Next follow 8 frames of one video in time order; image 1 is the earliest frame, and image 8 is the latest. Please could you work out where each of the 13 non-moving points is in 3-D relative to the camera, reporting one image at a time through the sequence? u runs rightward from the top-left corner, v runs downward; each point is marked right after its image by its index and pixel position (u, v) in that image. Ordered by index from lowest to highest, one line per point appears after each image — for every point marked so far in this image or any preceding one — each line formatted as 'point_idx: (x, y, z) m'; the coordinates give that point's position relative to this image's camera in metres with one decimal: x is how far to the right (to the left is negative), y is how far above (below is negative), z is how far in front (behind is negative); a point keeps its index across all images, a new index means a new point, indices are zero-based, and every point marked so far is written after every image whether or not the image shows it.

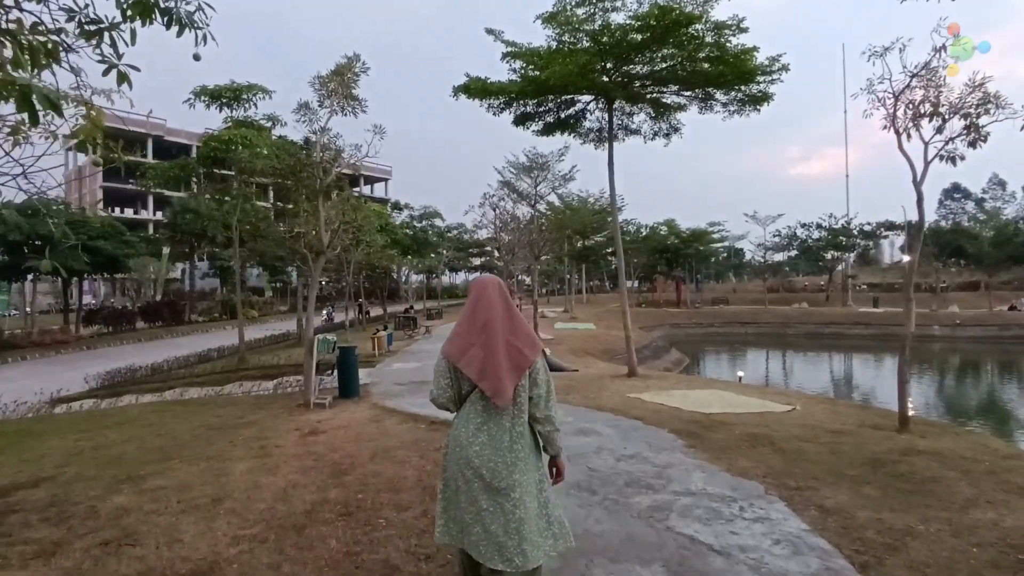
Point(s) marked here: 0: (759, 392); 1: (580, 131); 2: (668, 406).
0: (+4.8, -2.0, +11.0) m
1: (+1.7, +3.8, +13.8) m
2: (+2.4, -1.8, +8.6) m
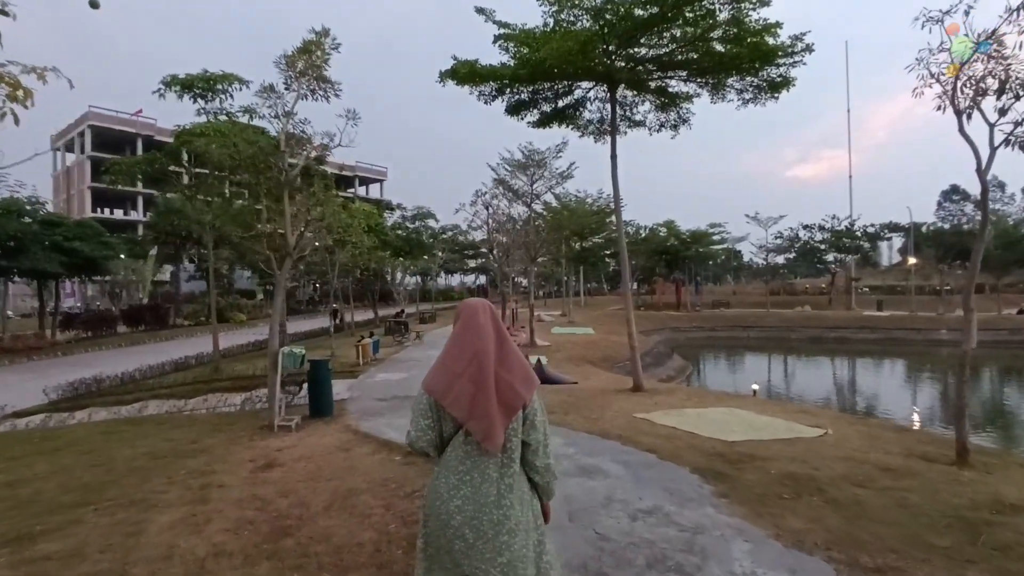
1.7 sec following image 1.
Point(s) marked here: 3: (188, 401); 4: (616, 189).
0: (+4.7, -2.1, +9.9) m
1: (+1.5, +3.7, +12.7) m
2: (+2.3, -1.9, +7.4) m
3: (-7.0, -2.4, +12.0) m
4: (+2.2, +2.1, +11.7) m
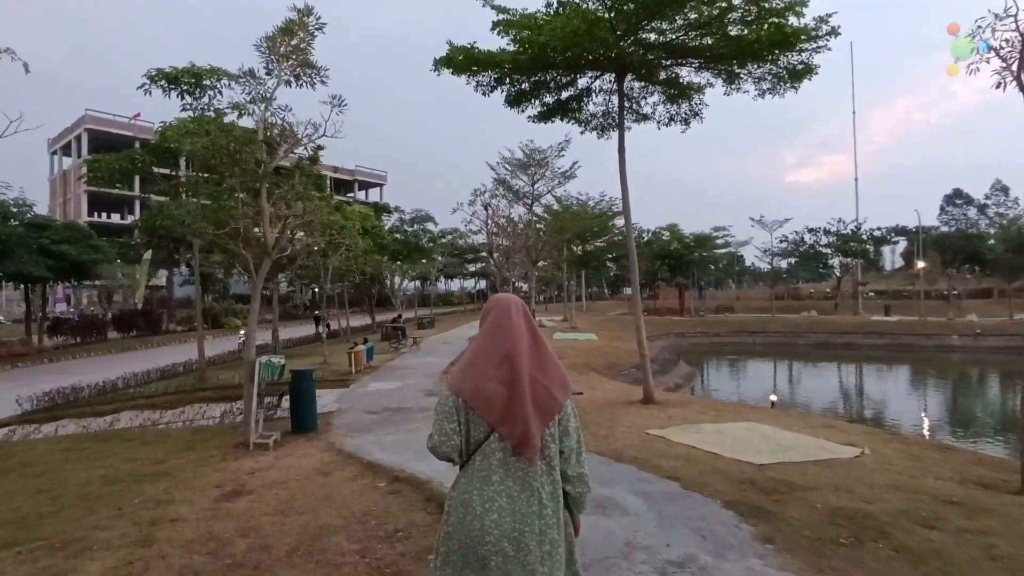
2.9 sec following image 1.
0: (+4.7, -2.2, +9.1) m
1: (+1.5, +3.6, +11.9) m
2: (+2.3, -2.0, +6.6) m
3: (-7.0, -2.5, +11.2) m
4: (+2.2, +2.0, +10.9) m
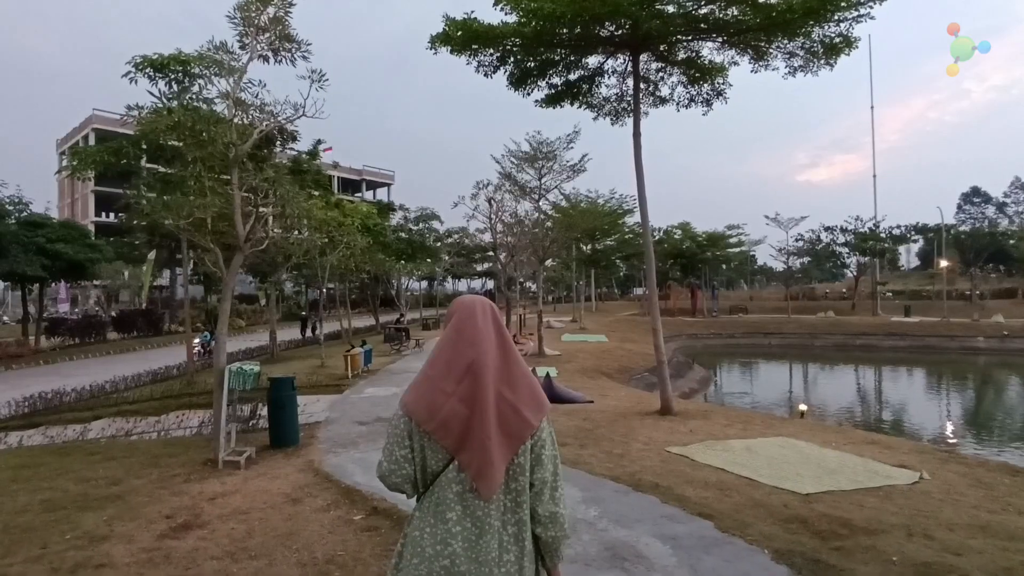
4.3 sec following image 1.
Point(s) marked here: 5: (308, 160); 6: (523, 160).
0: (+4.8, -2.2, +8.1) m
1: (+1.6, +3.7, +11.0) m
2: (+2.3, -1.9, +5.7) m
3: (-6.9, -2.5, +10.4) m
4: (+2.3, +2.1, +10.0) m
5: (-6.8, +4.2, +18.6) m
6: (+0.4, +4.2, +18.3) m
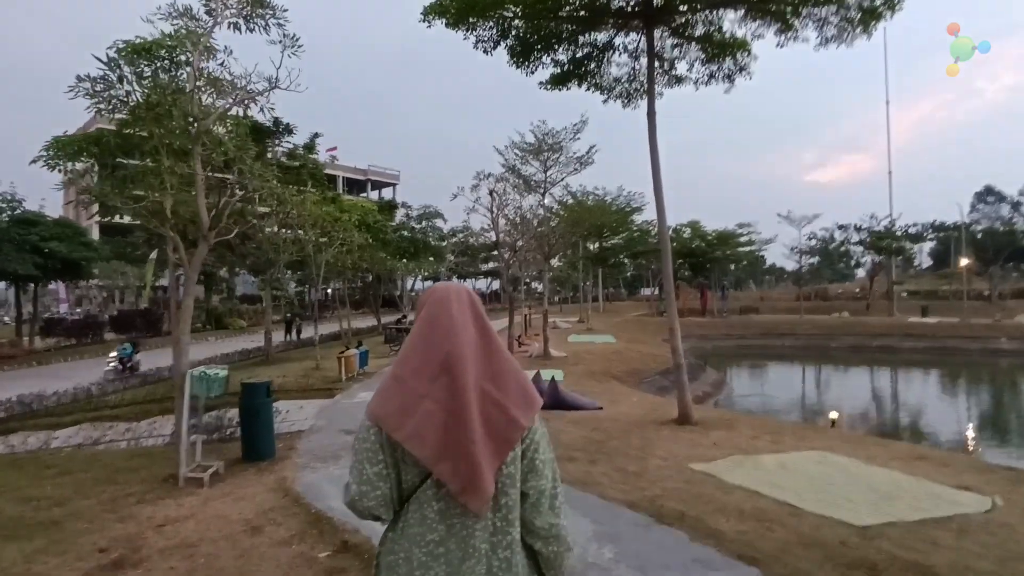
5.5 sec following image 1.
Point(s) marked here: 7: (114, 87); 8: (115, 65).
0: (+4.8, -2.1, +7.1) m
1: (+1.6, +3.7, +10.1) m
2: (+2.3, -1.9, +4.8) m
3: (-6.8, -2.4, +9.6) m
4: (+2.3, +2.1, +9.1) m
5: (-6.6, +4.3, +17.8) m
6: (+0.5, +4.2, +17.4) m
7: (-4.4, +2.2, +6.2) m
8: (-4.4, +2.5, +6.4) m
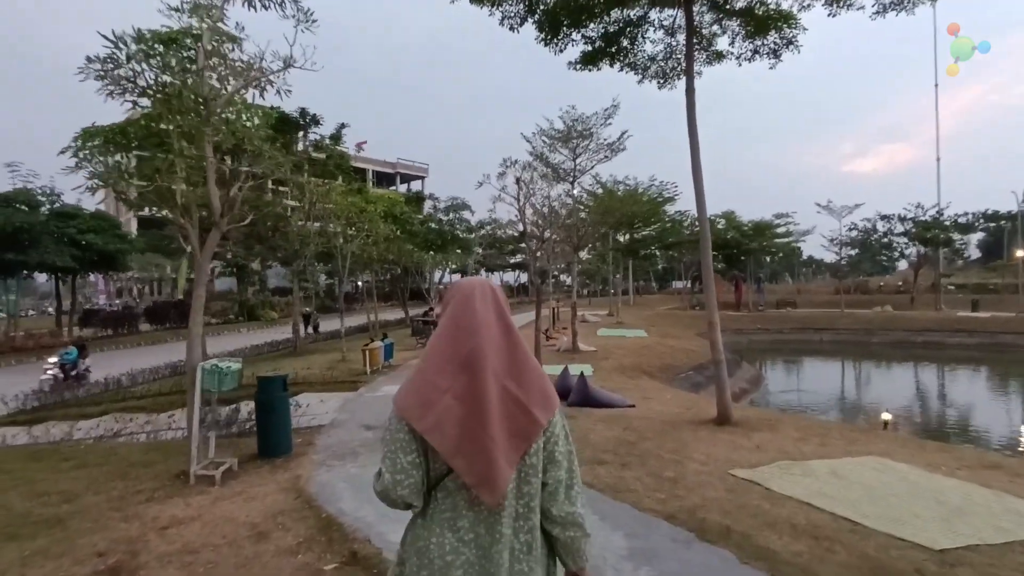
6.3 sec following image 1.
0: (+5.1, -2.0, +6.5) m
1: (+2.1, +3.9, +9.5) m
2: (+2.5, -1.8, +4.2) m
3: (-6.4, -2.2, +9.5) m
4: (+2.8, +2.3, +8.5) m
5: (-5.8, +4.5, +17.7) m
6: (+1.3, +4.5, +16.9) m
7: (-4.1, +2.3, +5.9) m
8: (-4.1, +2.6, +6.1) m
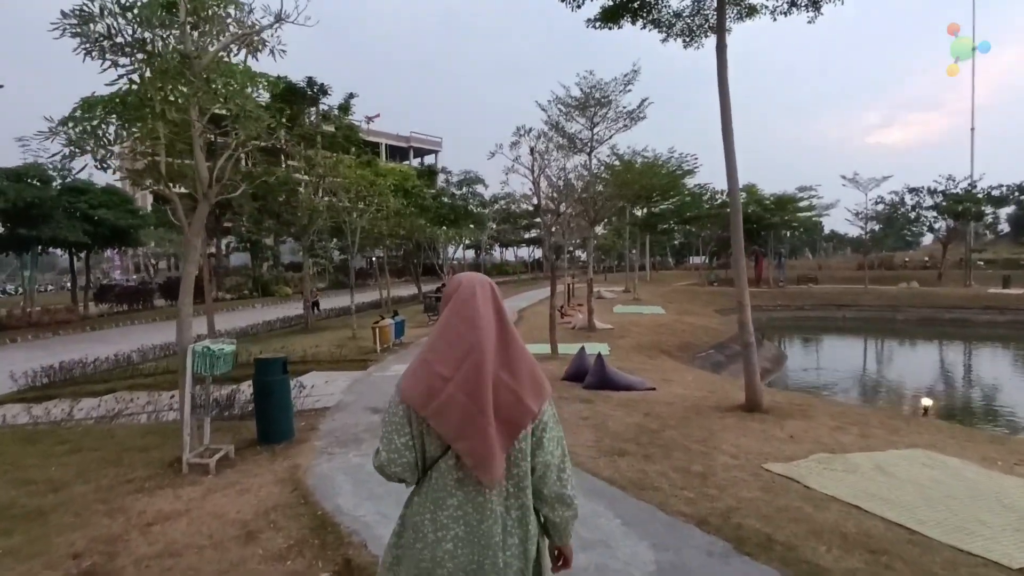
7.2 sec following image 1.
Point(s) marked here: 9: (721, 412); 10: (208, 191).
0: (+5.2, -1.7, +5.9) m
1: (+2.3, +4.3, +8.8) m
2: (+2.6, -1.6, +3.7) m
3: (-6.2, -1.8, +9.3) m
4: (+3.0, +2.6, +7.8) m
5: (-5.3, +5.3, +17.1) m
6: (+1.7, +5.2, +16.1) m
7: (-4.0, +2.6, +5.4) m
8: (-4.0, +2.8, +5.6) m
9: (+2.6, -1.6, +7.0) m
10: (-3.3, +1.1, +6.1) m
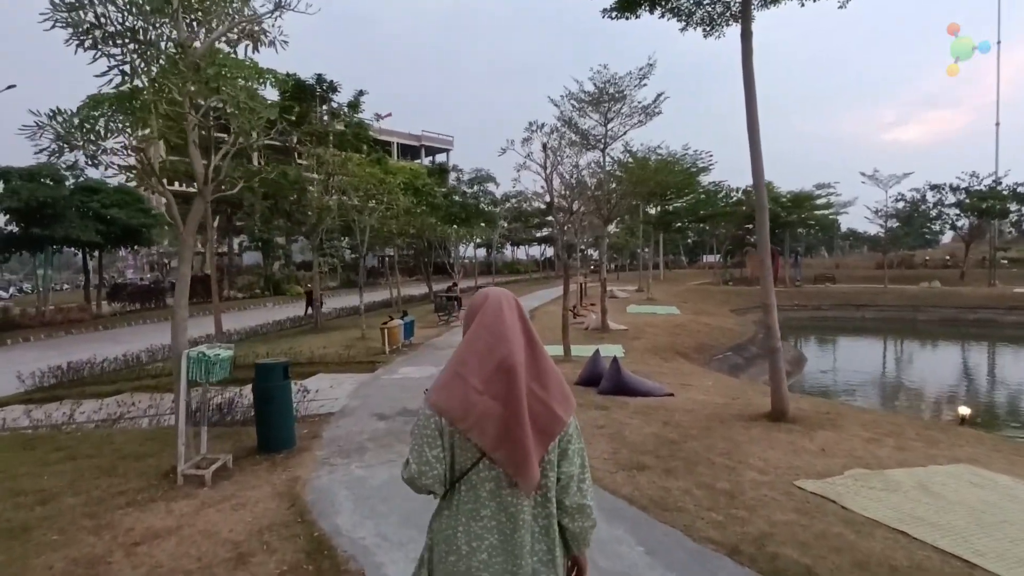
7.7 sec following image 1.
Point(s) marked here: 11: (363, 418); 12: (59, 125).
0: (+5.3, -1.8, +5.5) m
1: (+2.5, +4.3, +8.4) m
2: (+2.7, -1.7, +3.4) m
3: (-6.0, -1.8, +9.1) m
4: (+3.1, +2.6, +7.4) m
5: (-5.0, +5.3, +16.8) m
6: (+2.1, +5.2, +15.7) m
7: (-3.9, +2.6, +5.1) m
8: (-3.9, +2.8, +5.3) m
9: (+2.8, -1.6, +6.7) m
10: (-3.2, +1.0, +5.8) m
11: (-2.0, -1.7, +7.4) m
12: (-4.1, +1.5, +5.1) m
